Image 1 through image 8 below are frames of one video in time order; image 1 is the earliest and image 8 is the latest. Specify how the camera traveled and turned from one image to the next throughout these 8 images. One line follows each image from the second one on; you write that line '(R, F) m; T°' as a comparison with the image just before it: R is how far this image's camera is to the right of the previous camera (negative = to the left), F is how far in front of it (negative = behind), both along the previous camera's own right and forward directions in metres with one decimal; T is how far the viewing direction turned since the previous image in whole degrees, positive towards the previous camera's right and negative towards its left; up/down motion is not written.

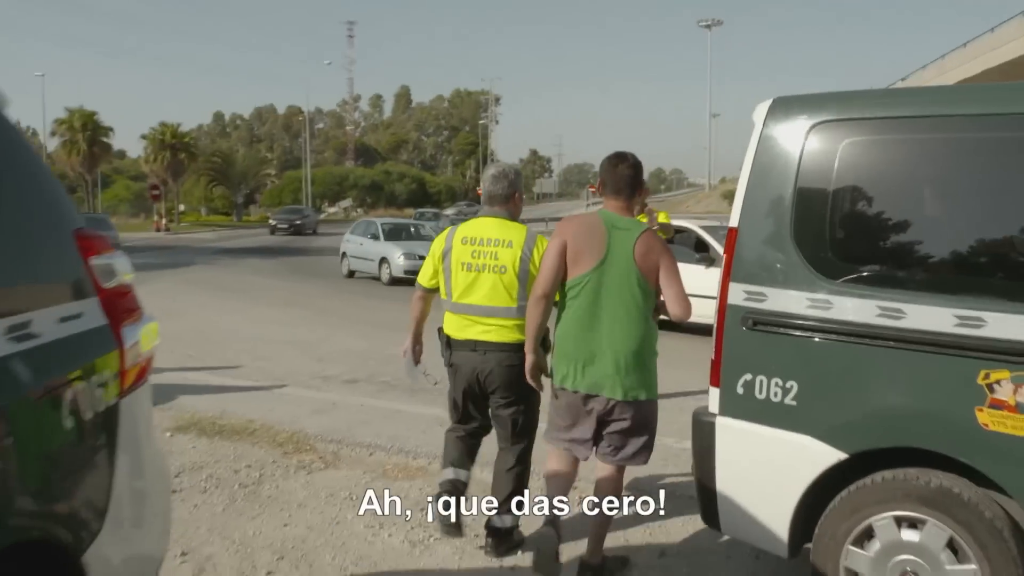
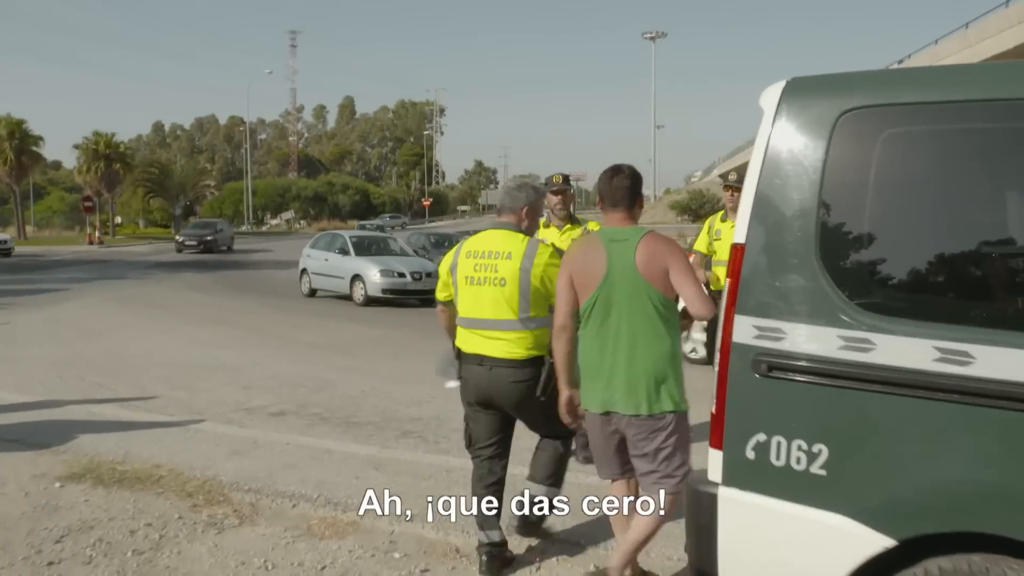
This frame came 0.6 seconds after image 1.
(0.0, +0.7) m; +3°
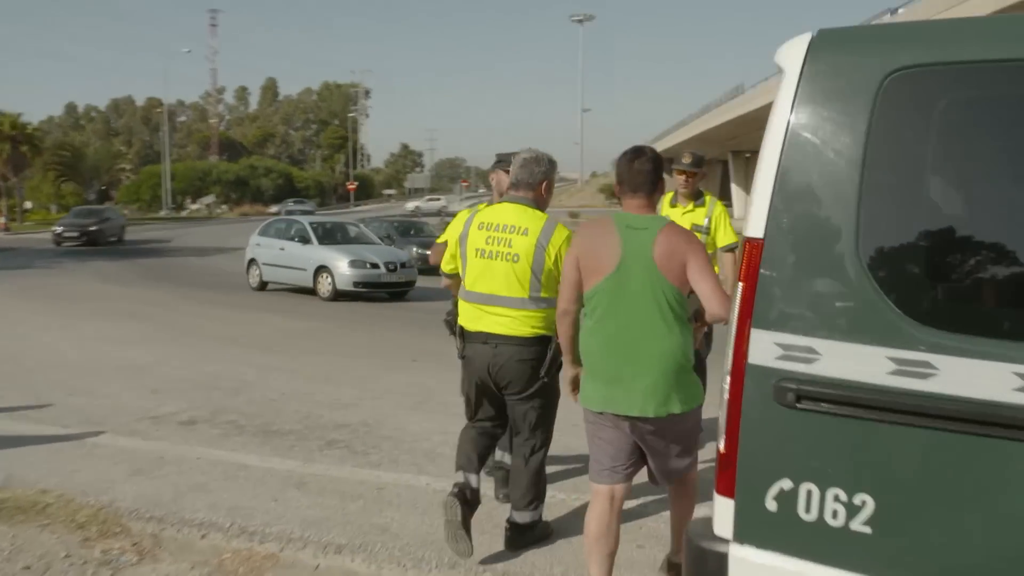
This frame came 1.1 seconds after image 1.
(-0.1, +0.6) m; +4°
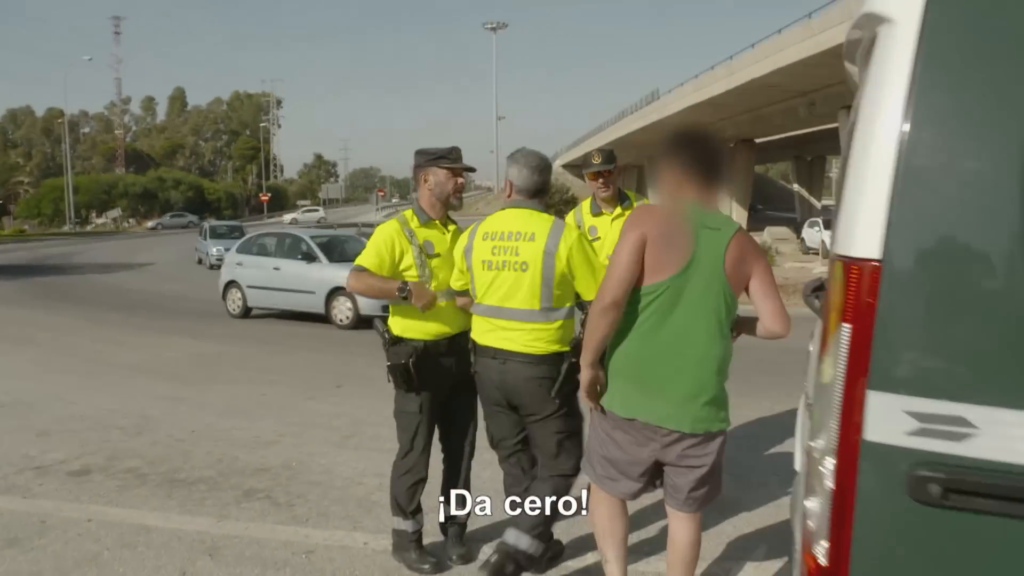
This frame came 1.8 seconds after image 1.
(-0.1, +0.7) m; +5°
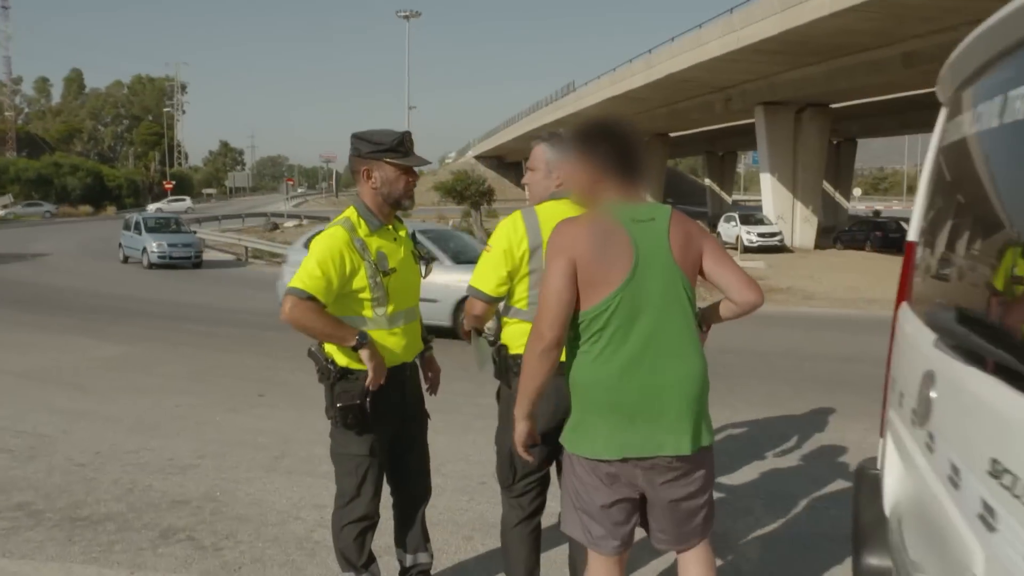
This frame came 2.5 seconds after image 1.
(-0.3, +0.6) m; +5°
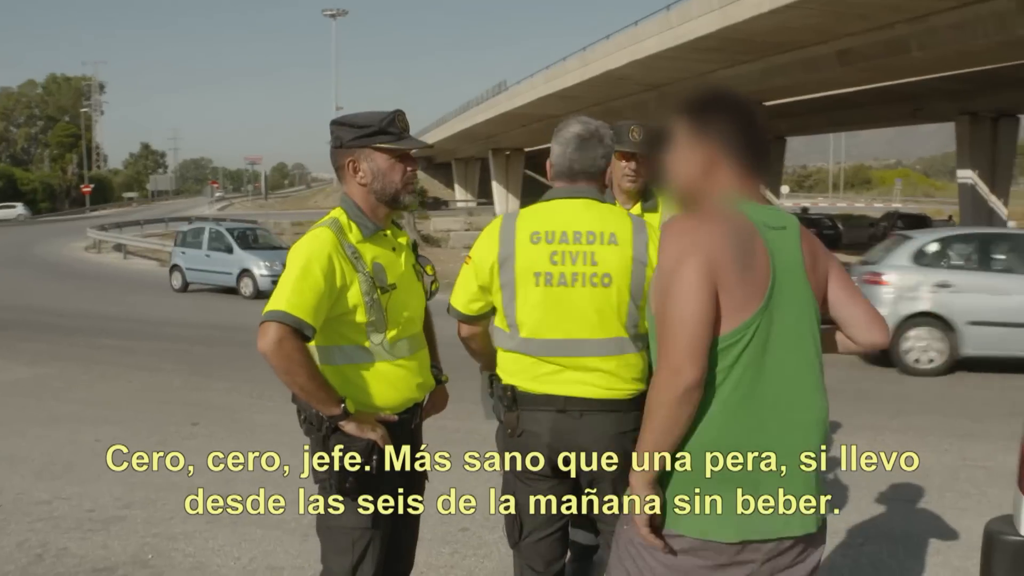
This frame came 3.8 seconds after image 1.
(-0.3, +0.7) m; +4°
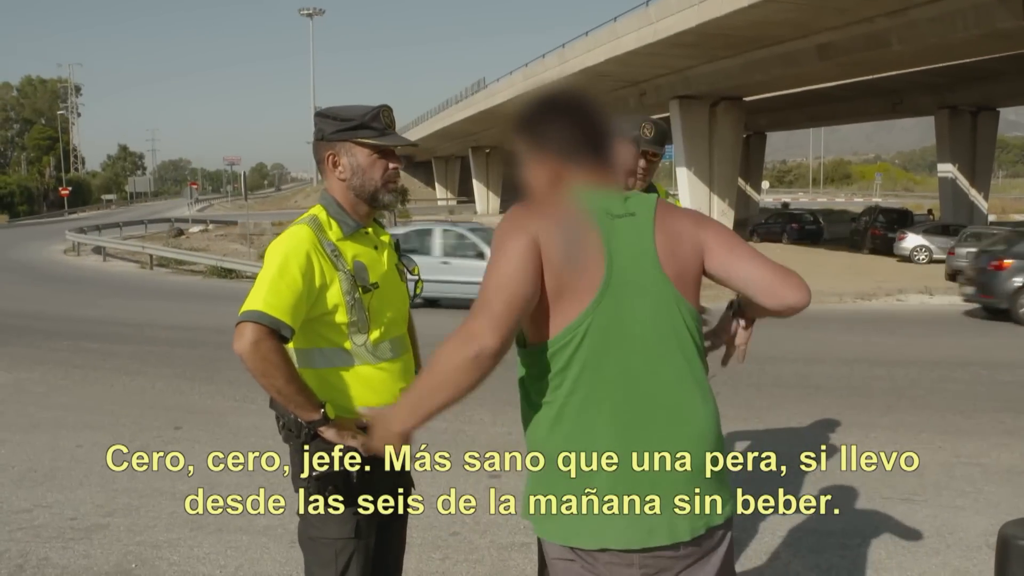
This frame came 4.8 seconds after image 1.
(0.0, +0.1) m; +1°
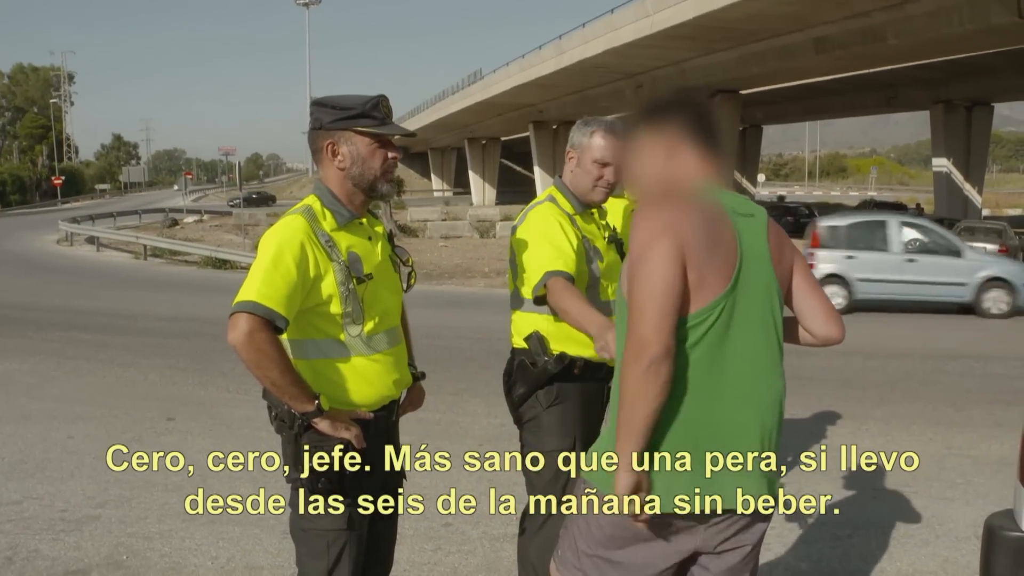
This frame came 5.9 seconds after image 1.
(0.0, 0.0) m; 0°
